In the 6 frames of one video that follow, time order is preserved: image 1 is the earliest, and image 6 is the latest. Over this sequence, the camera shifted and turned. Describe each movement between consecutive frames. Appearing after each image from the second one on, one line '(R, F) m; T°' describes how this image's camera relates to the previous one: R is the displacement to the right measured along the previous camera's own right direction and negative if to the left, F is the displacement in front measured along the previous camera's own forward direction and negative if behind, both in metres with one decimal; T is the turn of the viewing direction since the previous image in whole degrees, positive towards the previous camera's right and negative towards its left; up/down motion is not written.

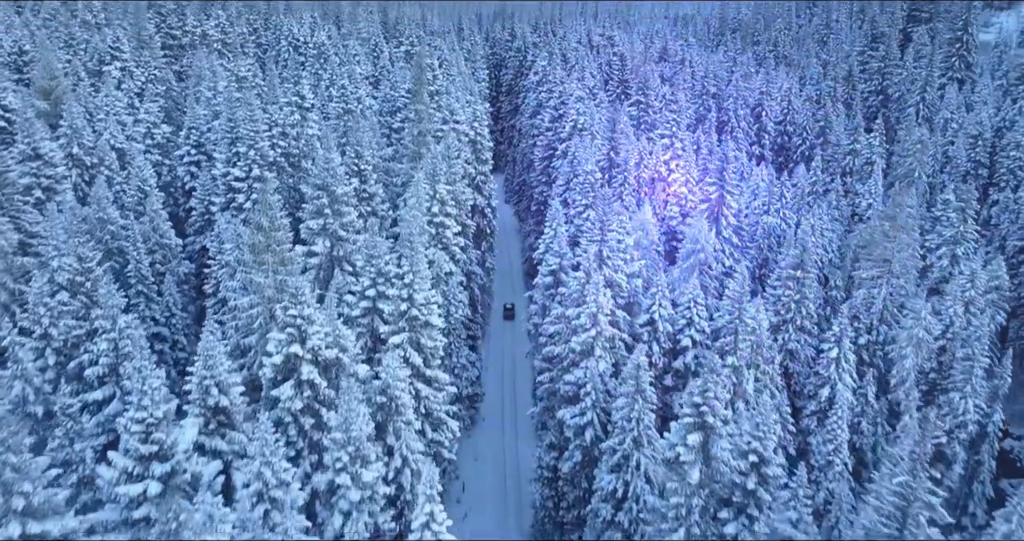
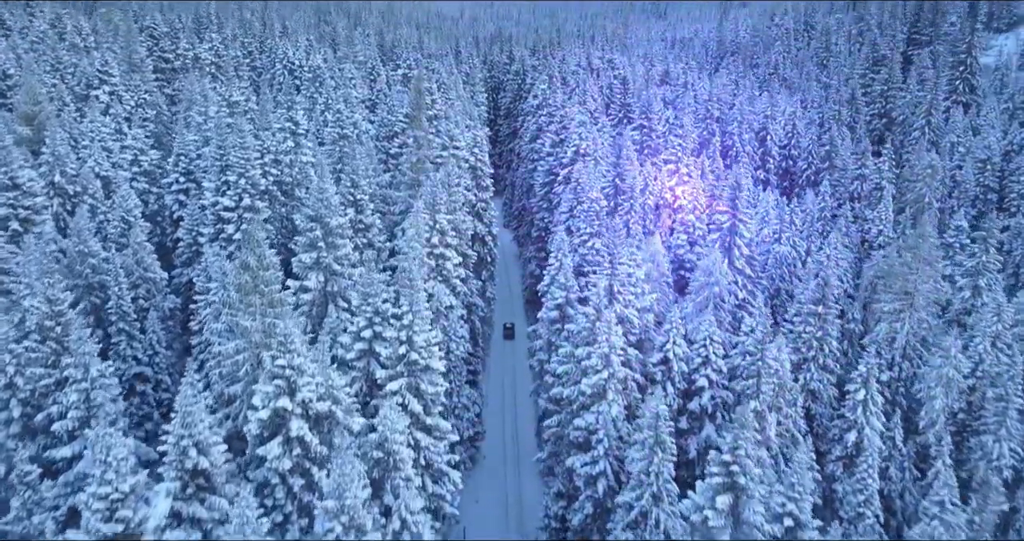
(-0.4, +1.9) m; 0°
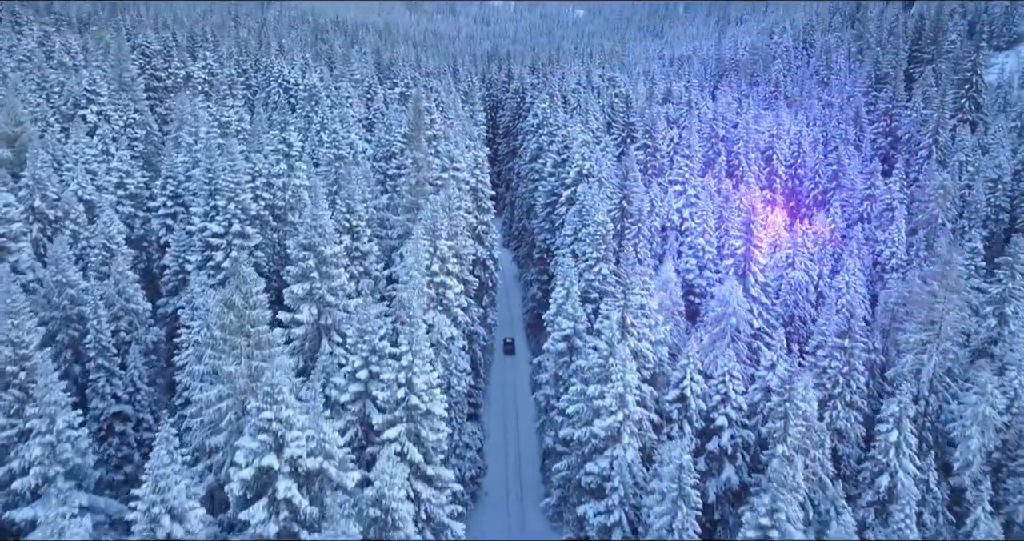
(-0.4, +1.9) m; 0°
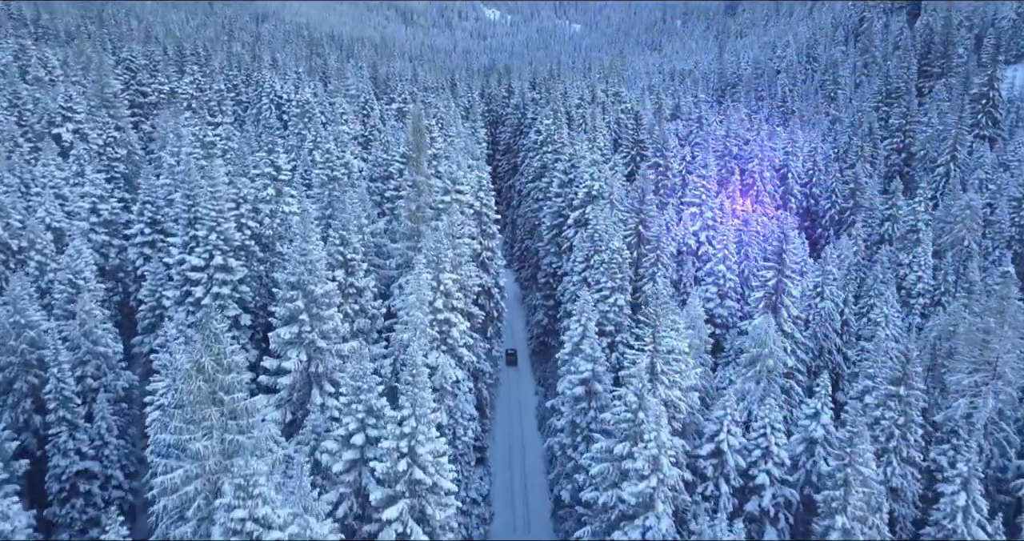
(-0.7, +3.3) m; 0°
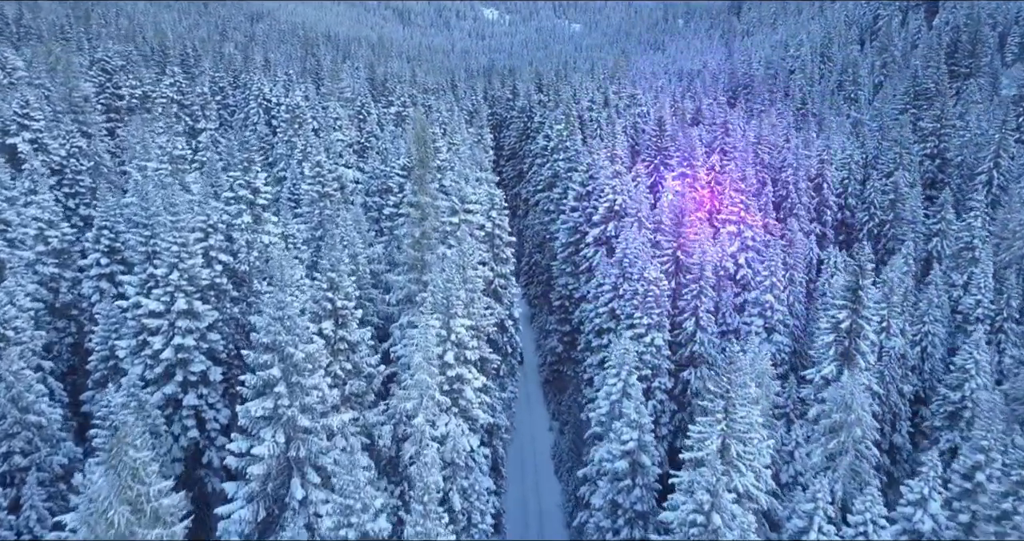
(-1.0, +5.6) m; 0°
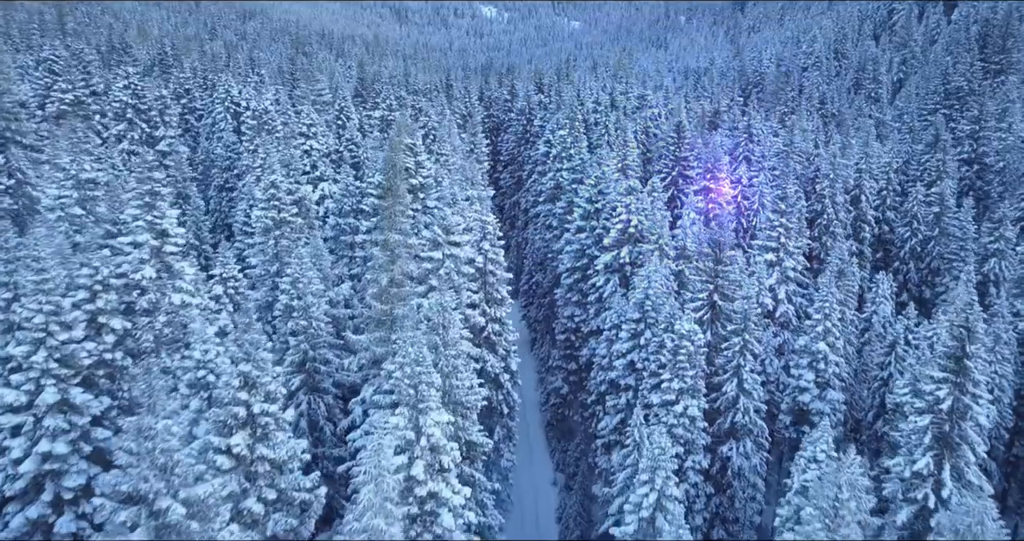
(+0.2, +7.0) m; 0°
